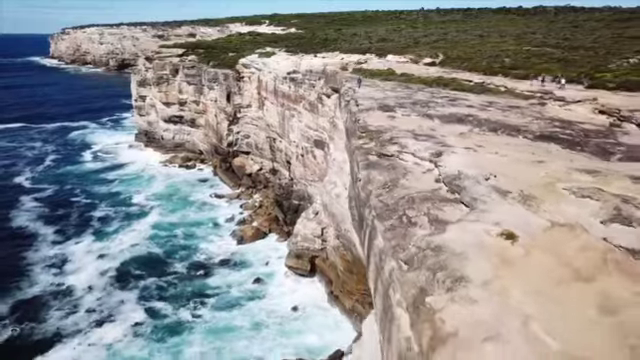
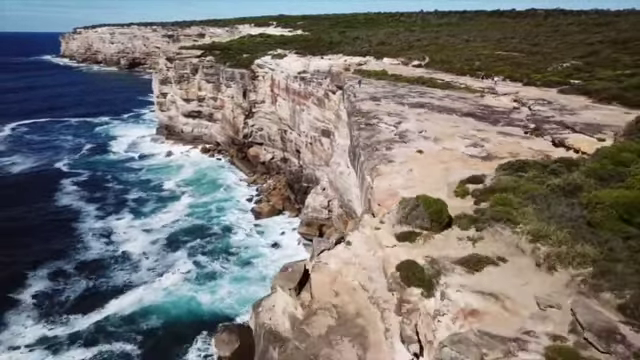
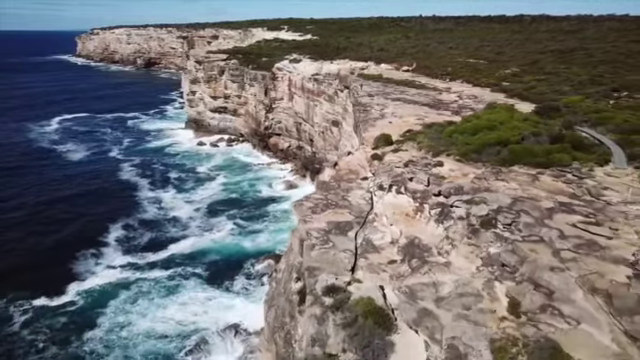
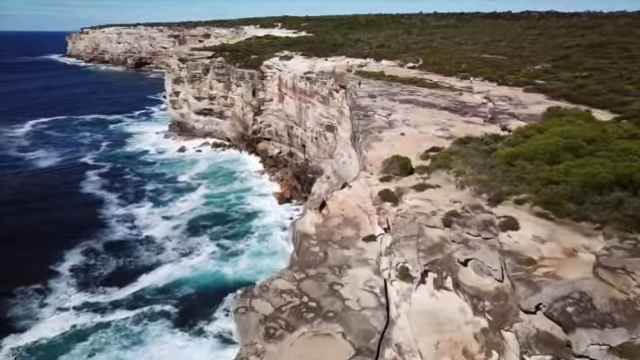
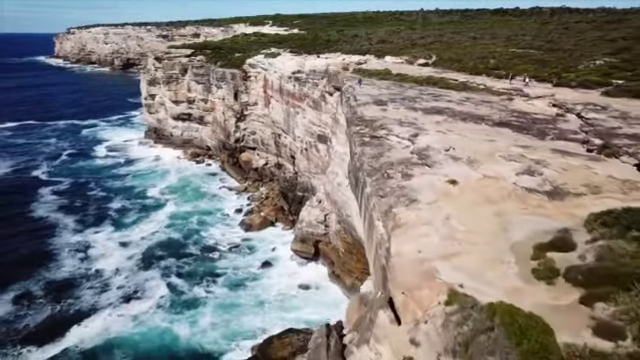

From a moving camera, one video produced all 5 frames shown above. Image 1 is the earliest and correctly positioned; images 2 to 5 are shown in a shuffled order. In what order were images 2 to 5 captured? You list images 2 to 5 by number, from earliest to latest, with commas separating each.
5, 2, 4, 3
